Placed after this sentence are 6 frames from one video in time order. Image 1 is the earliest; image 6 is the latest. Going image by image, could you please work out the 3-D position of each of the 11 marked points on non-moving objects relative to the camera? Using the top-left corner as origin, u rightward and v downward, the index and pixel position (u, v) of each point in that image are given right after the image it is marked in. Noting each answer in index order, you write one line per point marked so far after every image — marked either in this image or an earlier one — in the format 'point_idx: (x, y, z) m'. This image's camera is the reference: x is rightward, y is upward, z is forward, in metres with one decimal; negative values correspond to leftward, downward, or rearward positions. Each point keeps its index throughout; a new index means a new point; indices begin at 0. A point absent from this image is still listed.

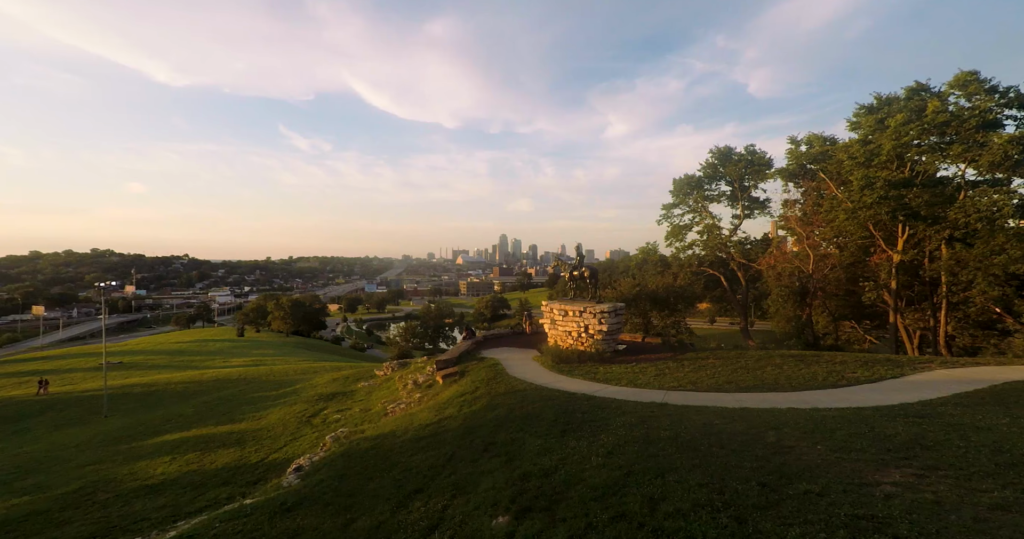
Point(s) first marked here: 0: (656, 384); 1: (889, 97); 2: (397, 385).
0: (+3.7, -2.9, +11.8) m
1: (+11.4, +5.2, +14.0) m
2: (-4.6, -4.7, +18.6) m
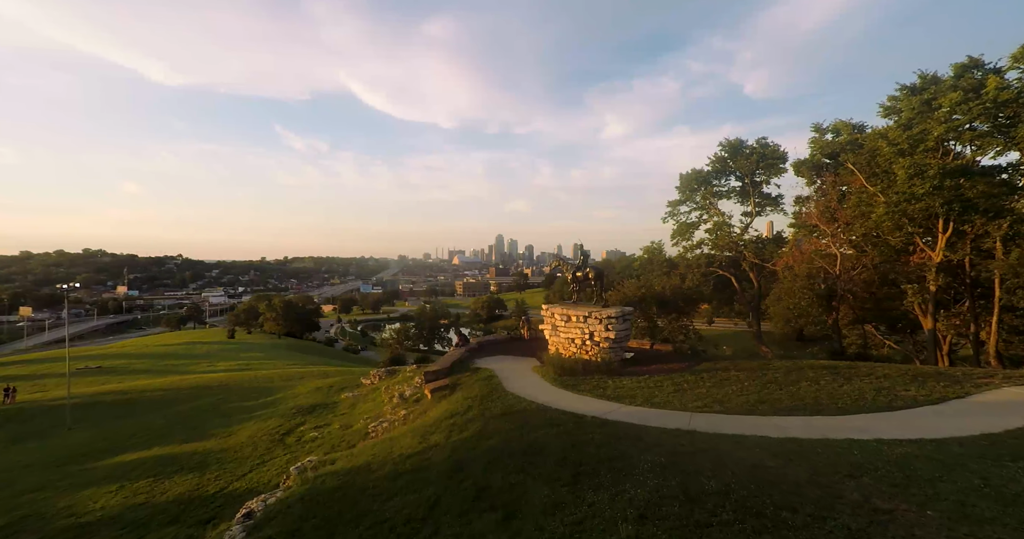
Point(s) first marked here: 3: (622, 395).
0: (+3.6, -2.9, +10.2) m
1: (+11.4, +5.2, +12.5) m
2: (-4.7, -4.7, +17.0) m
3: (+2.6, -3.0, +11.1) m
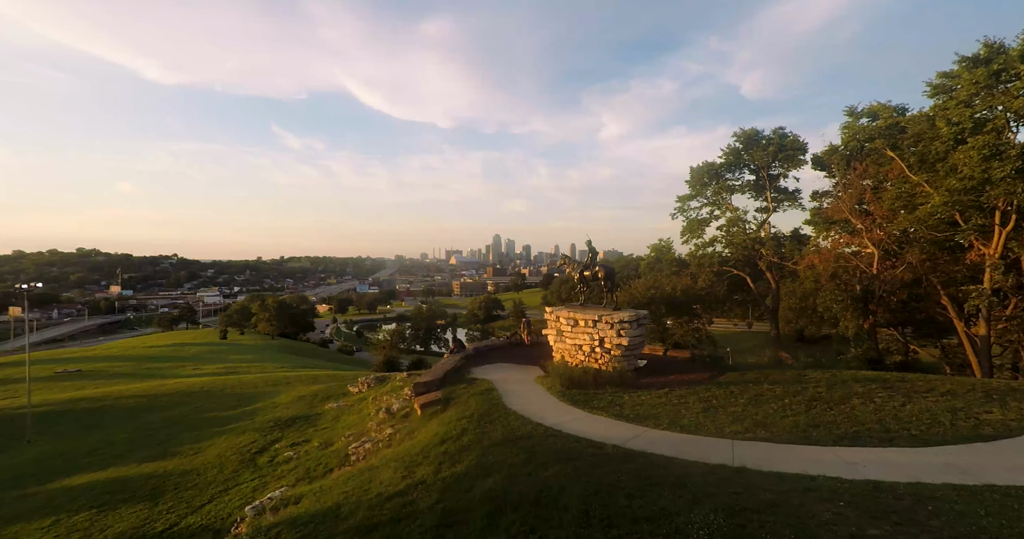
0: (+3.7, -2.9, +8.6) m
1: (+11.4, +5.3, +10.9) m
2: (-4.7, -4.7, +15.3) m
3: (+2.7, -3.0, +9.4) m
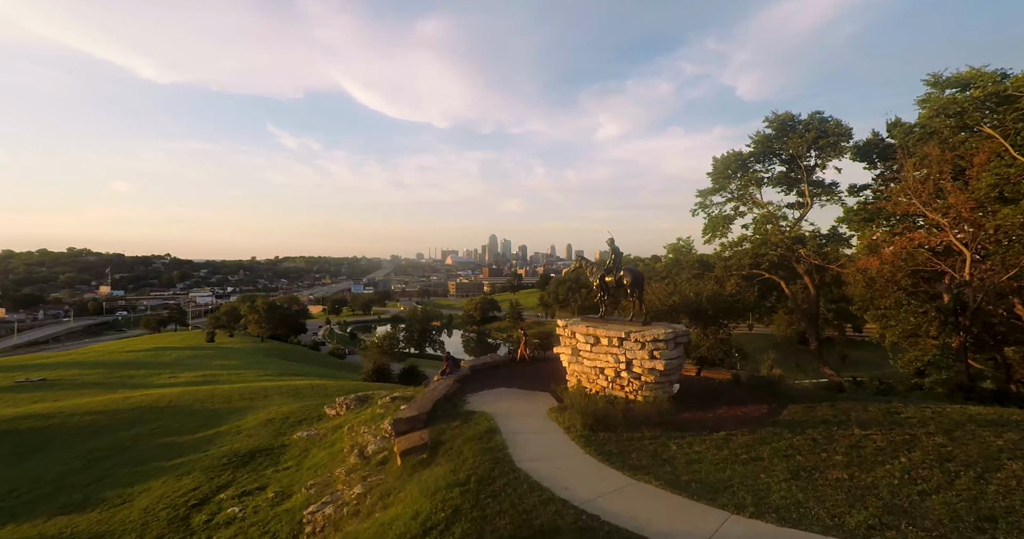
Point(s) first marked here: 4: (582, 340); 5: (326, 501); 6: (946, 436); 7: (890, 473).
0: (+3.9, -3.0, +5.9) m
1: (+11.6, +5.1, +8.2) m
2: (-4.6, -4.8, +12.5) m
3: (+2.9, -3.1, +6.7) m
4: (+1.8, -1.8, +11.9) m
5: (-3.6, -4.5, +9.1) m
6: (+7.2, -2.8, +7.8) m
7: (+5.4, -2.9, +6.6) m
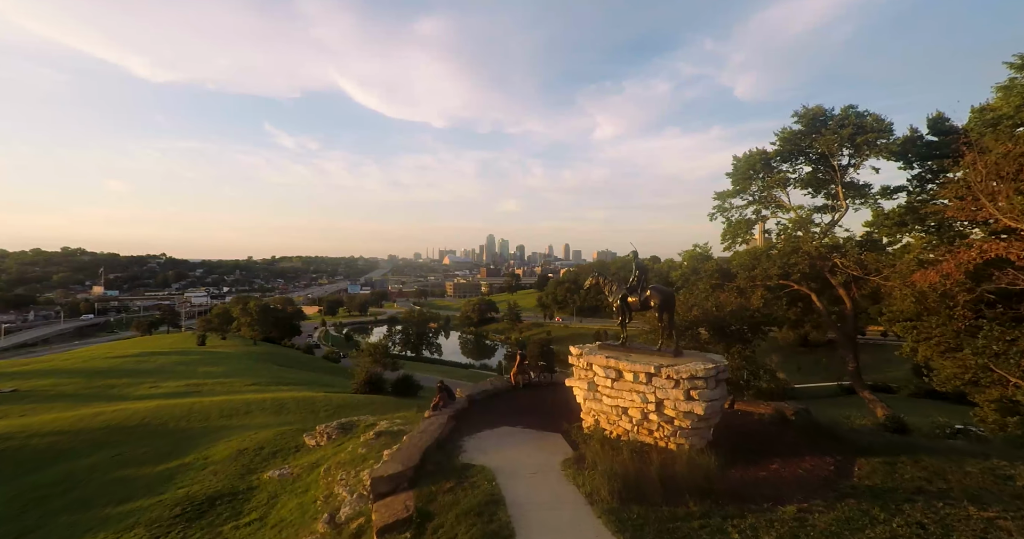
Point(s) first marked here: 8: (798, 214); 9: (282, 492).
0: (+4.0, -3.4, +3.9) m
1: (+11.7, +4.7, +6.3) m
2: (-4.5, -5.2, +10.5) m
3: (+3.0, -3.5, +4.7) m
4: (+1.9, -2.2, +10.0) m
5: (-3.5, -4.9, +7.1) m
6: (+7.4, -3.2, +5.8) m
7: (+5.5, -3.3, +4.7) m
8: (+11.7, +2.3, +18.9) m
9: (-6.0, -5.7, +12.0) m
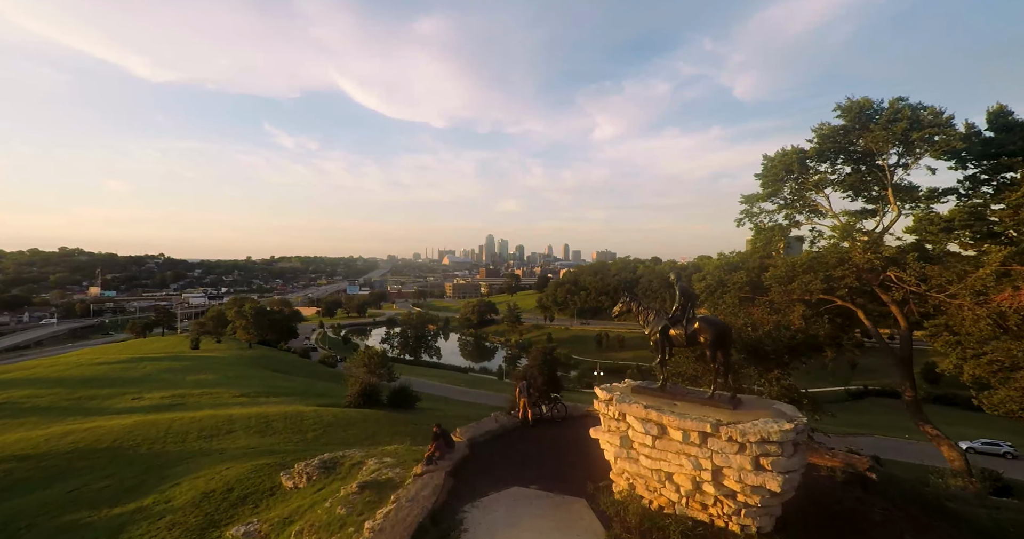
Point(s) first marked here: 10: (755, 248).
0: (+4.3, -3.9, +1.8) m
1: (+12.0, +4.3, +4.2) m
2: (-4.3, -5.6, +8.4) m
3: (+3.2, -4.0, +2.6) m
4: (+2.1, -2.7, +7.9) m
5: (-3.3, -5.3, +5.1) m
6: (+7.6, -3.7, +3.8) m
7: (+5.8, -3.8, +2.6) m
8: (+11.9, +1.8, +16.9) m
9: (-5.7, -6.2, +9.9) m
10: (+9.6, +0.8, +18.3) m
